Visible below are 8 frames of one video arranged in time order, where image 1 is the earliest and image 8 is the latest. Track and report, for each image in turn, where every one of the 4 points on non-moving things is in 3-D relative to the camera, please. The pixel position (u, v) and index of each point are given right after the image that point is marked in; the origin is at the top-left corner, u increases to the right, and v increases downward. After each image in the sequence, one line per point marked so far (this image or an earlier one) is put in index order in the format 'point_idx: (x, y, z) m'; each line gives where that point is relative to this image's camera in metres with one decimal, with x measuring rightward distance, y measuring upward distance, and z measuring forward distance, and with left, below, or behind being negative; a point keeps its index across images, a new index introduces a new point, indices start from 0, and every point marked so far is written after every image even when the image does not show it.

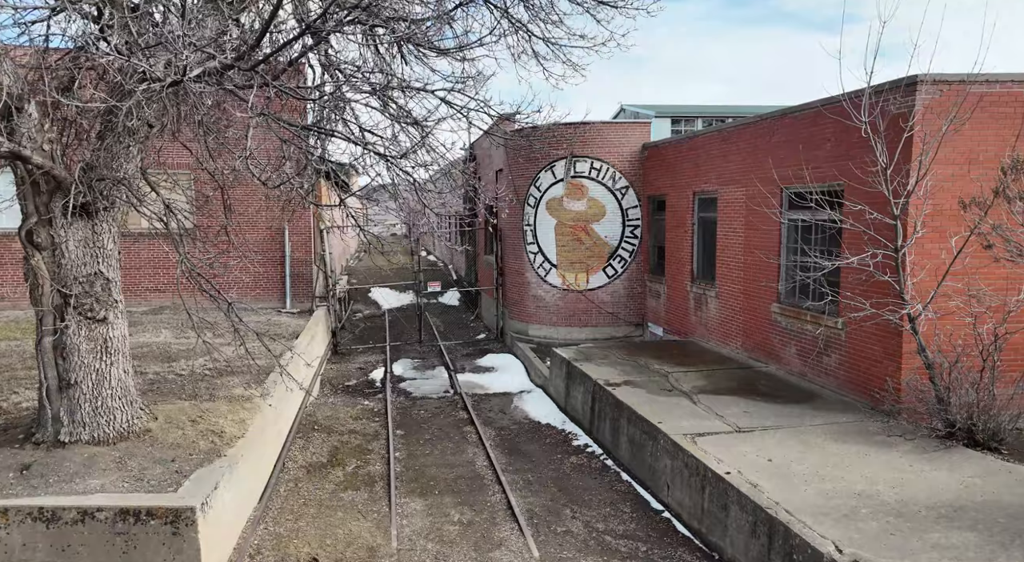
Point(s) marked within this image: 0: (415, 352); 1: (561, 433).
0: (-2.3, -1.7, +14.6) m
1: (+0.7, -2.2, +8.8) m
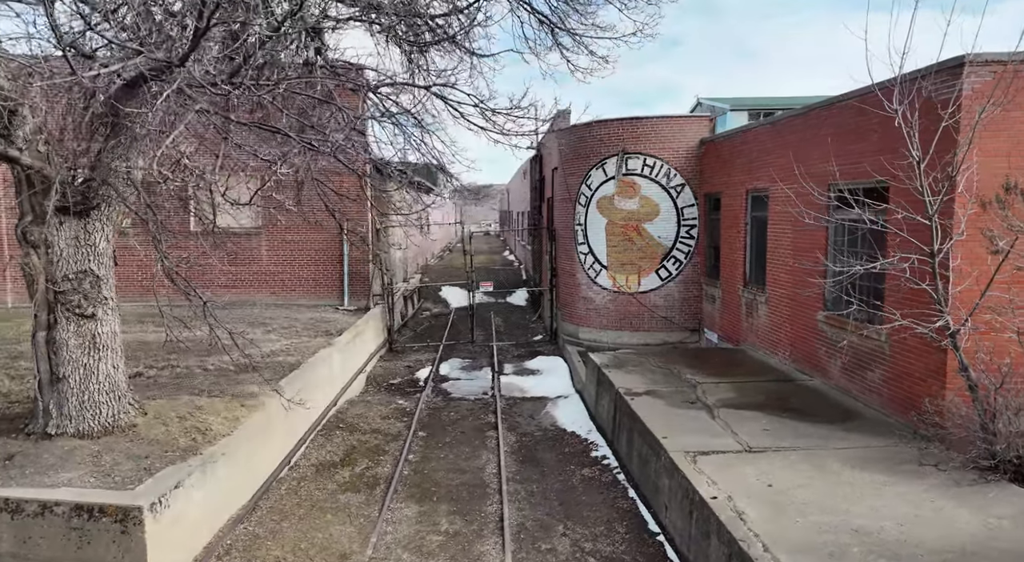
0: (-1.1, -1.7, +14.6) m
1: (+1.0, -2.3, +8.4) m
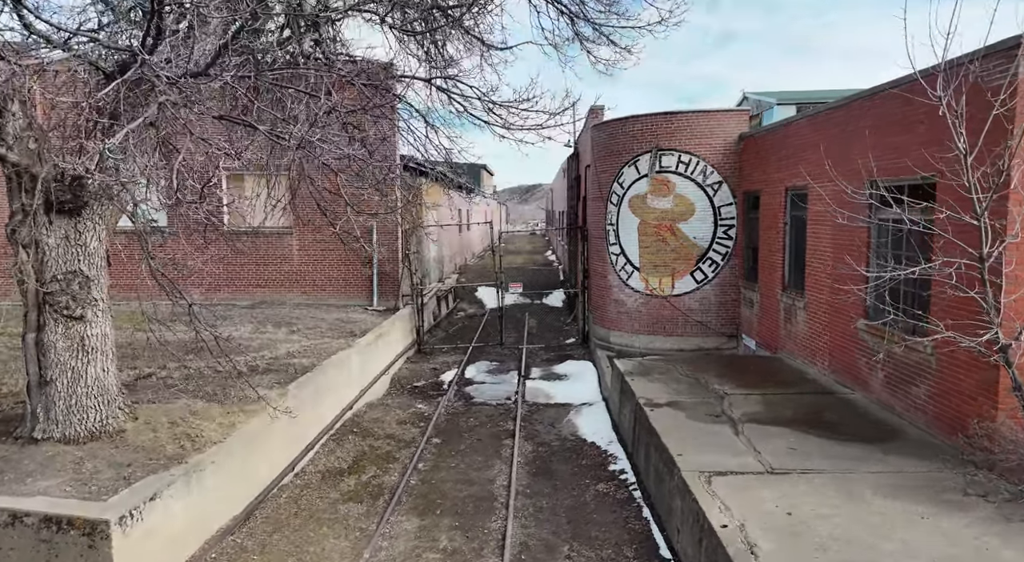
0: (-0.4, -1.7, +14.4) m
1: (+1.2, -2.3, +8.0) m
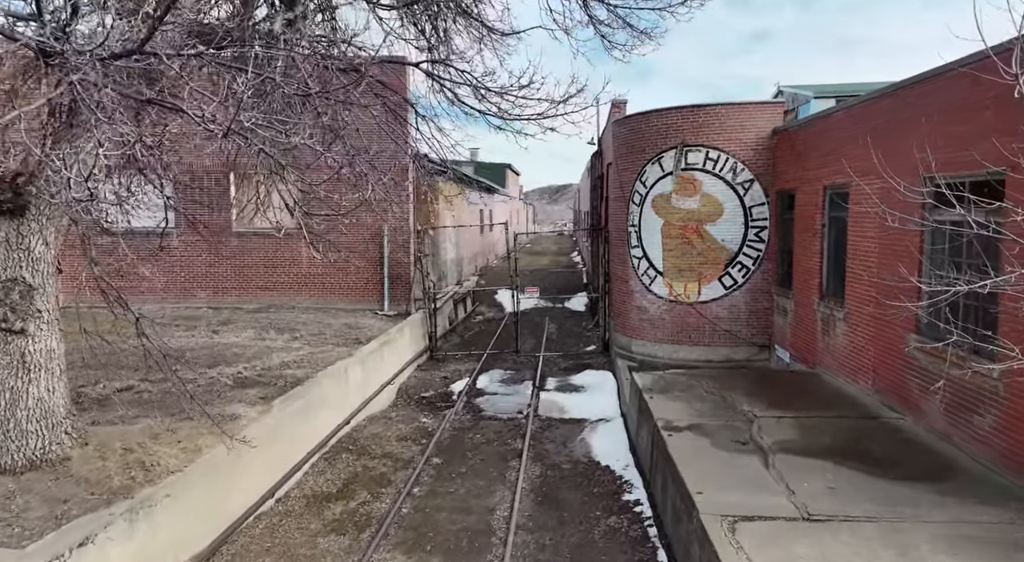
0: (0.0, -1.8, +13.7) m
1: (+1.2, -2.4, +7.3) m
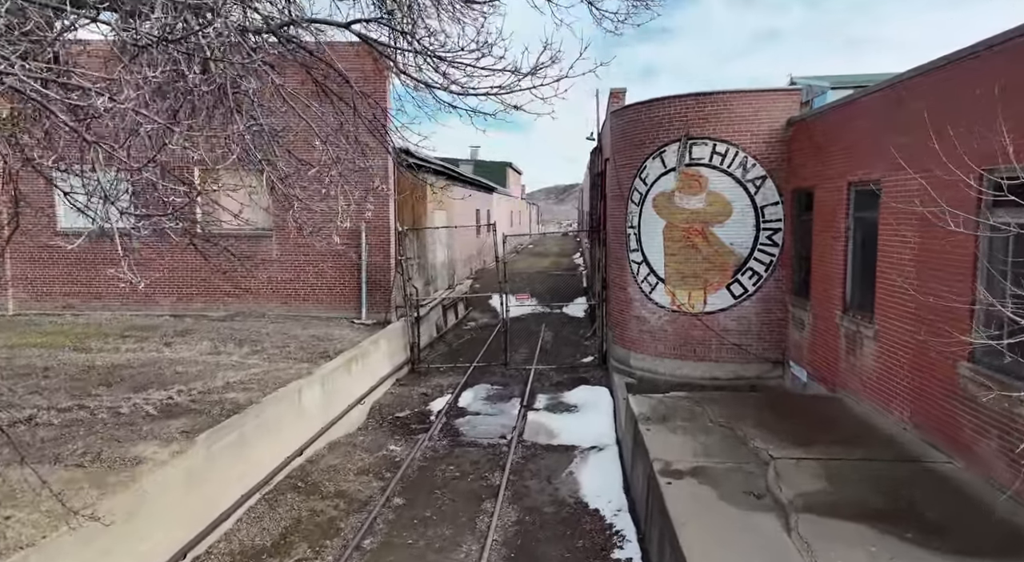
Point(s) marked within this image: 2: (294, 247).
0: (-0.3, -2.0, +12.5) m
1: (+0.9, -2.5, +6.1) m
2: (-4.6, +0.7, +12.7) m
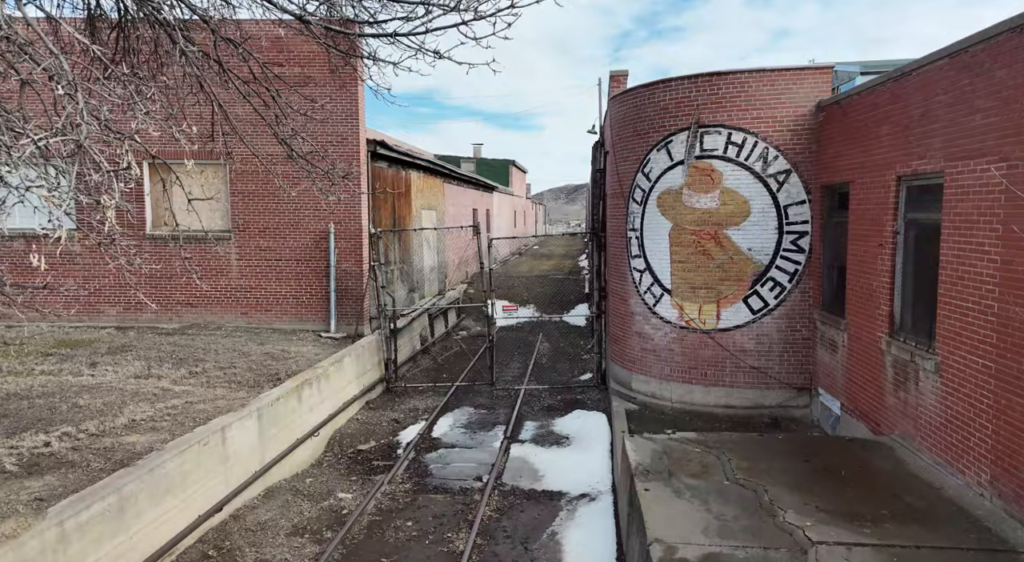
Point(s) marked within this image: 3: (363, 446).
0: (-0.5, -2.1, +11.1) m
1: (+0.6, -2.7, +4.7) m
2: (-4.8, +0.6, +11.4) m
3: (-2.2, -2.4, +8.9) m
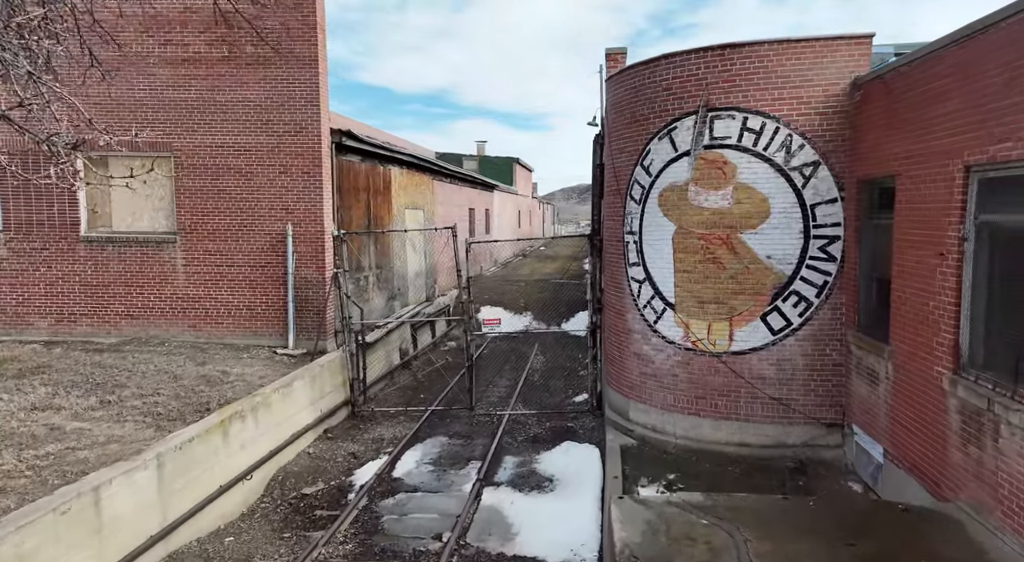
0: (-0.8, -2.3, +9.7) m
1: (+0.2, -2.9, +3.3) m
2: (-5.1, +0.4, +10.1) m
3: (-2.5, -2.6, +7.5) m
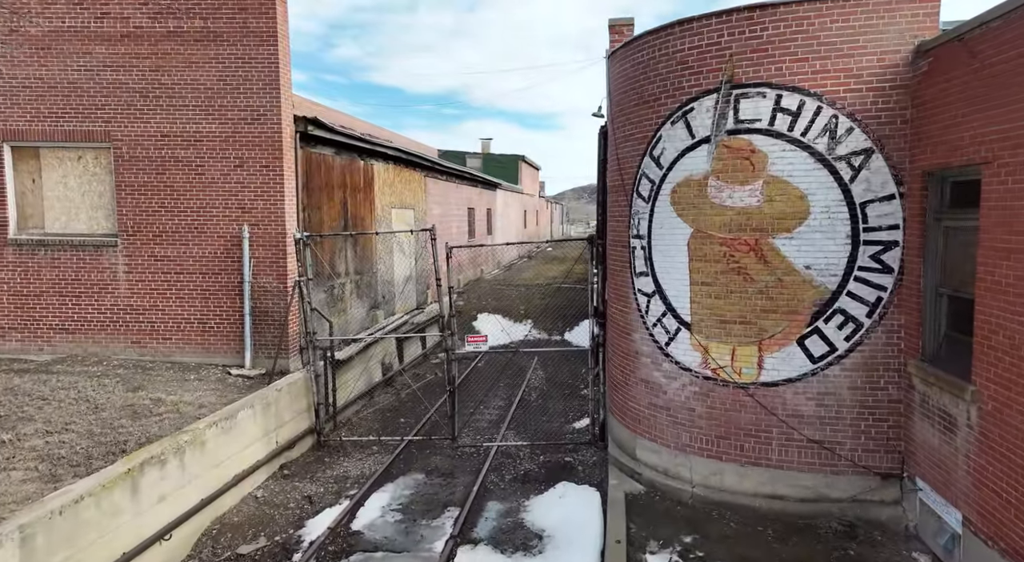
0: (-1.0, -2.4, +8.4) m
1: (-0.1, -3.0, +1.9) m
2: (-5.3, +0.3, +8.8) m
3: (-2.7, -2.7, +6.2) m
